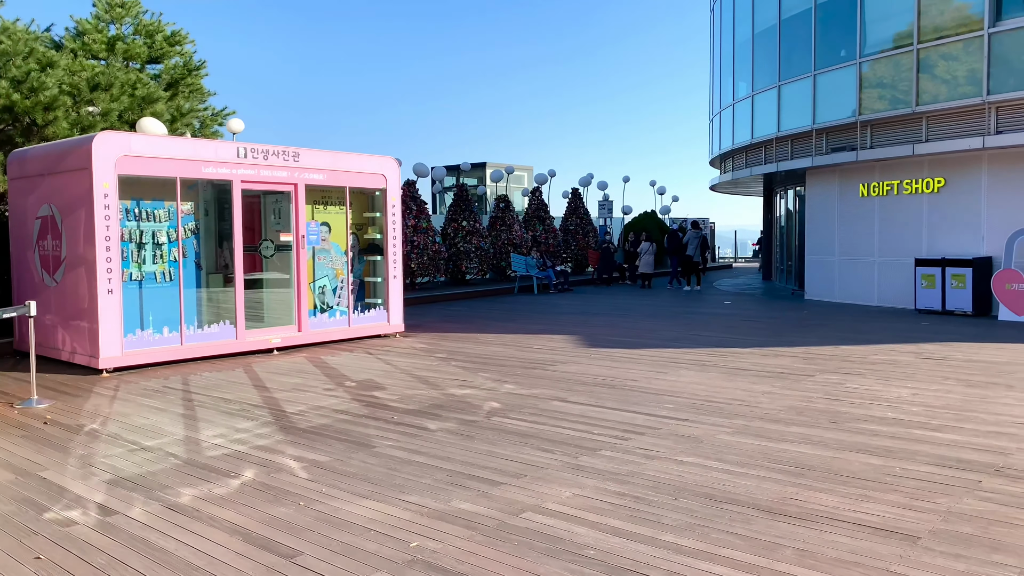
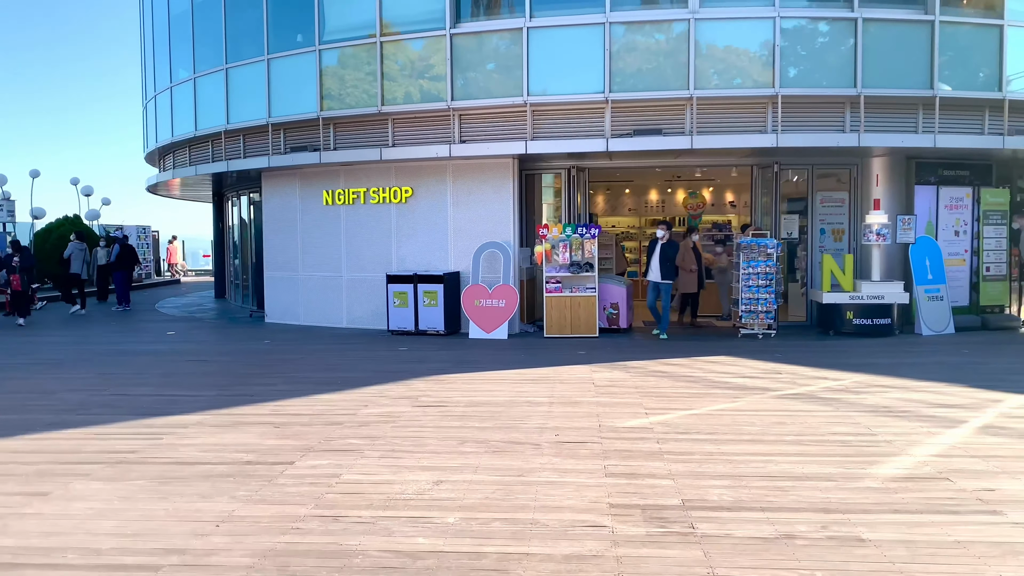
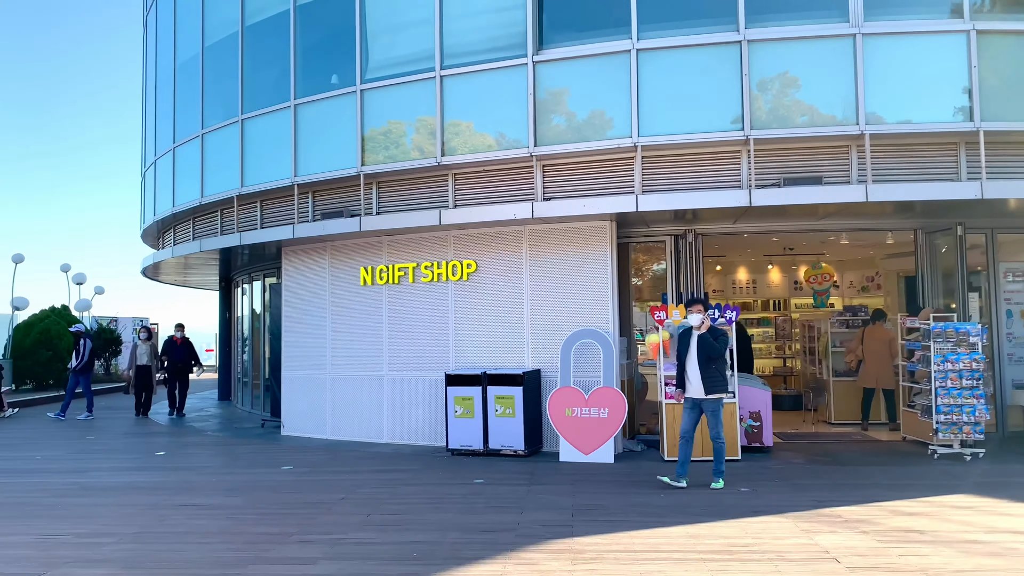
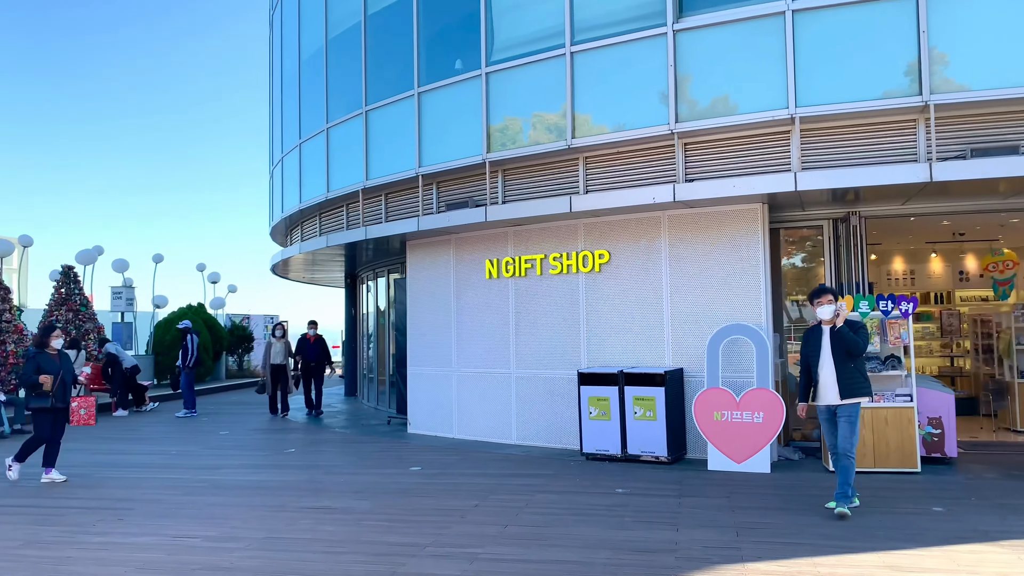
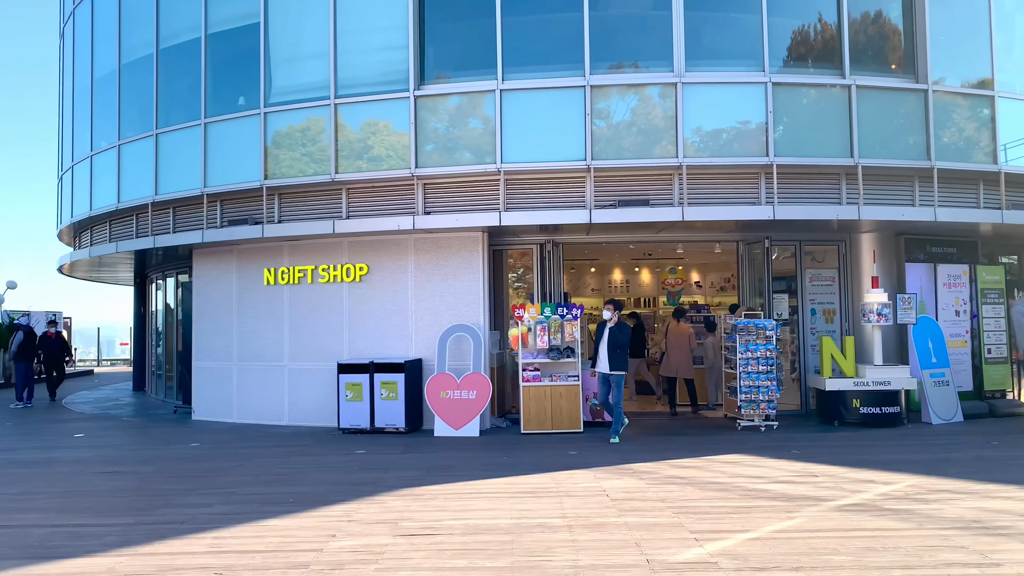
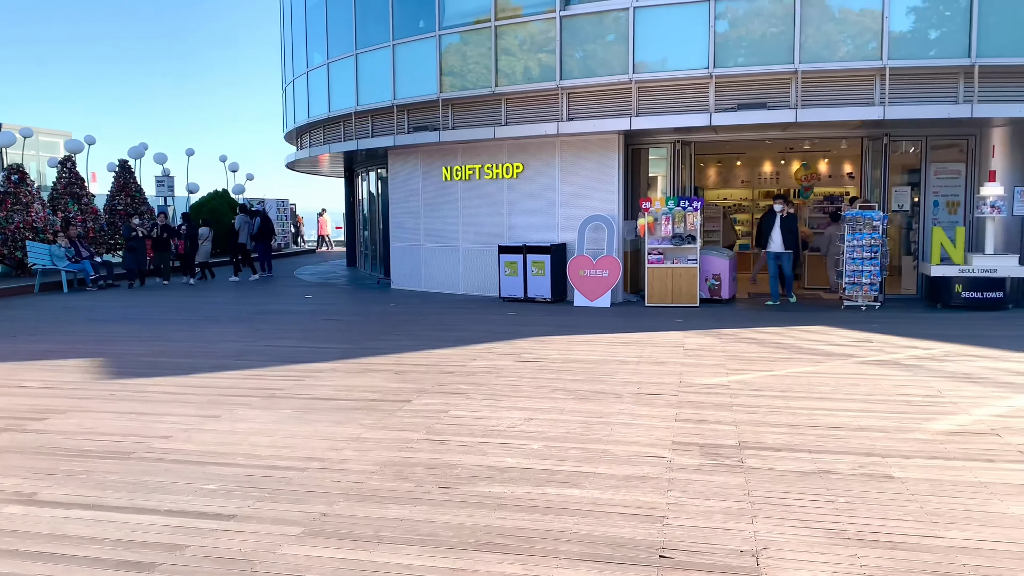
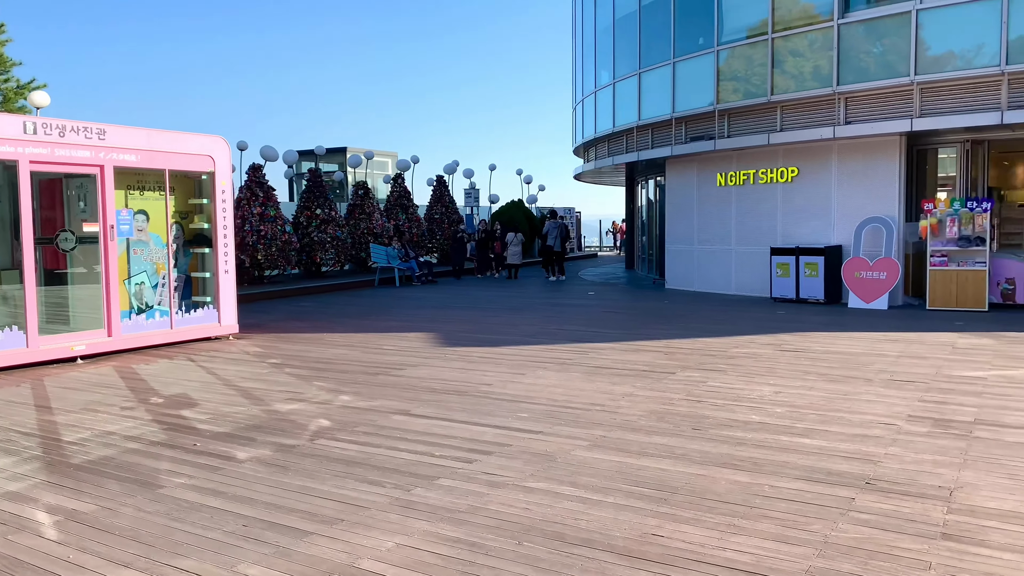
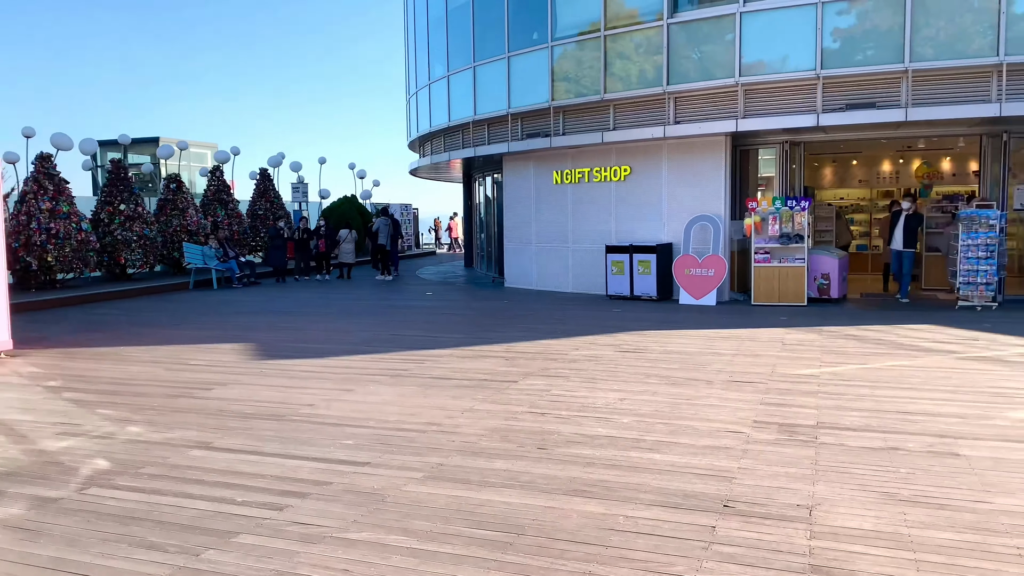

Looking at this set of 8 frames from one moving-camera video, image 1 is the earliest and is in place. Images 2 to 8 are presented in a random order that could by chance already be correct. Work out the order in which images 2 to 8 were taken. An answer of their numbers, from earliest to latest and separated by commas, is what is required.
7, 8, 6, 2, 5, 3, 4
